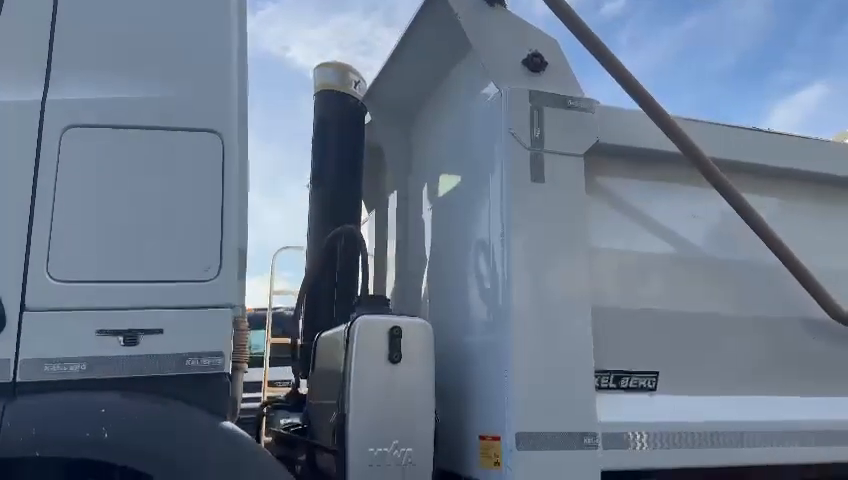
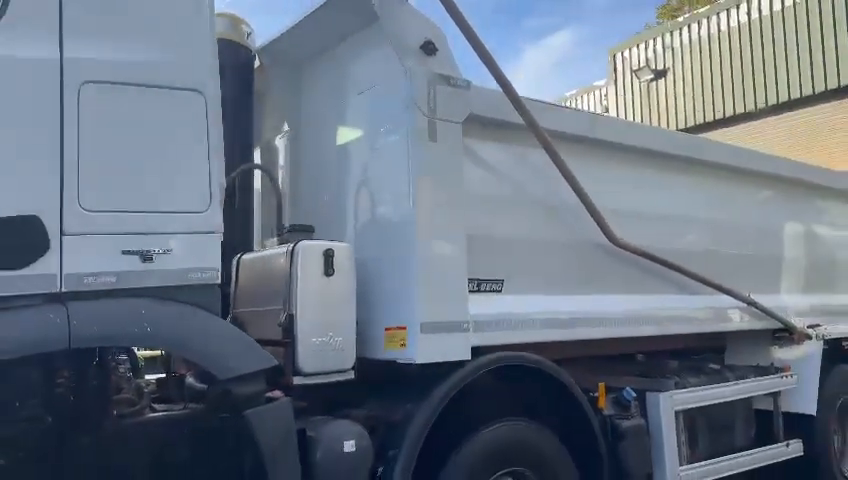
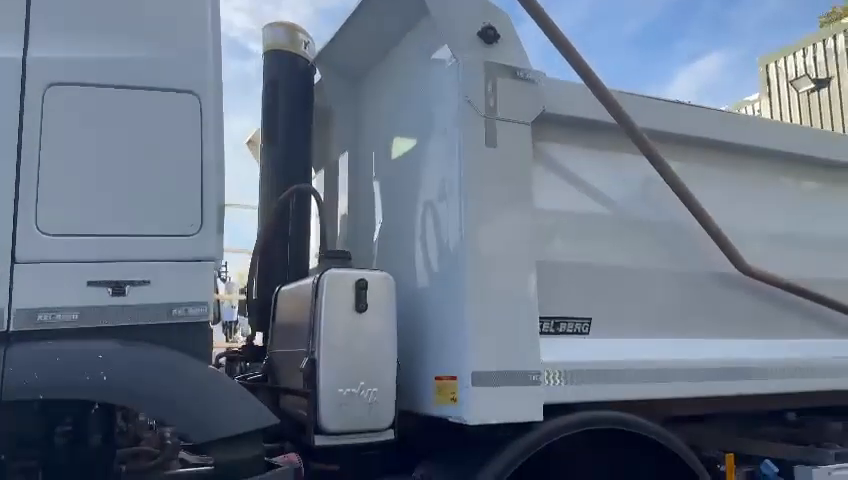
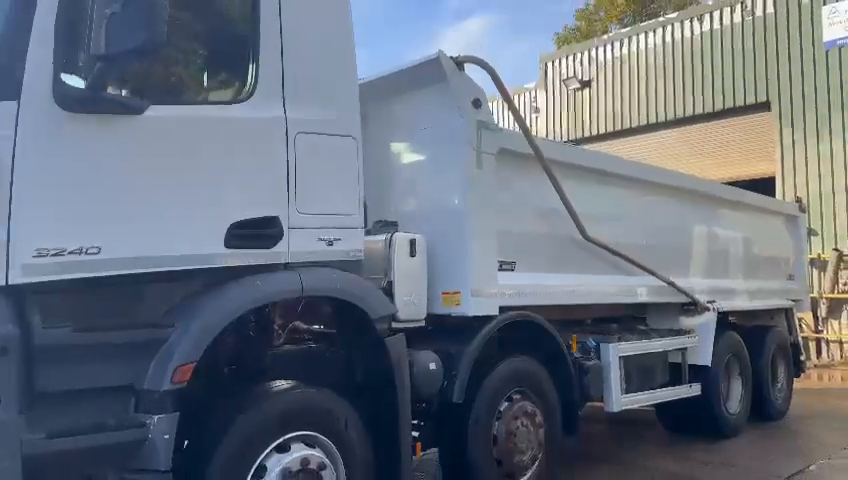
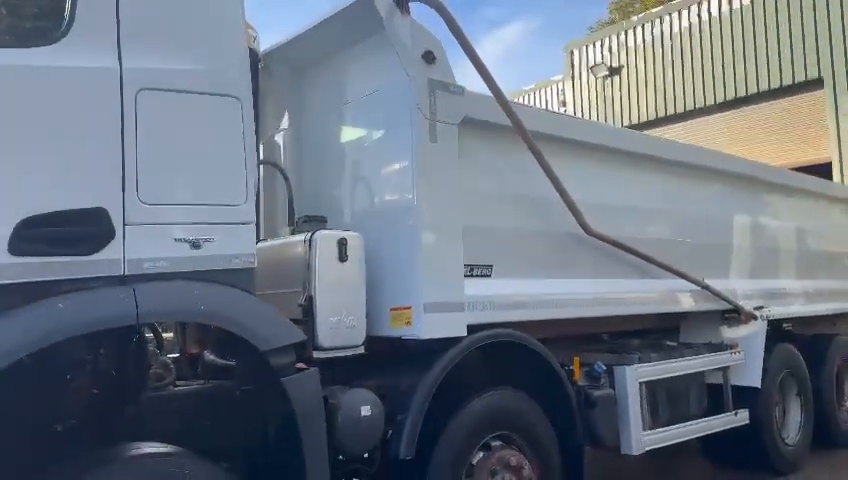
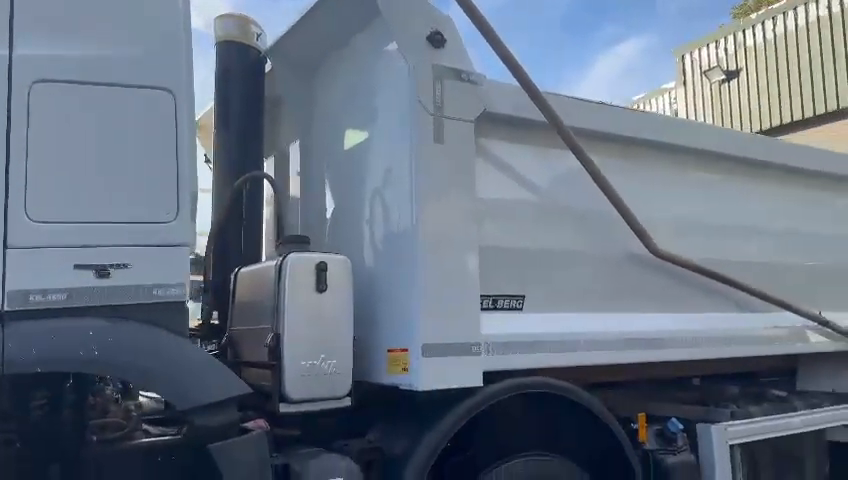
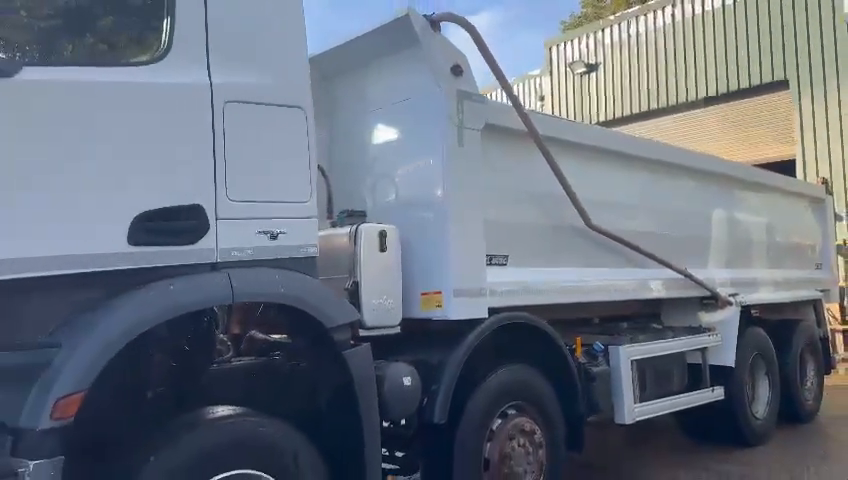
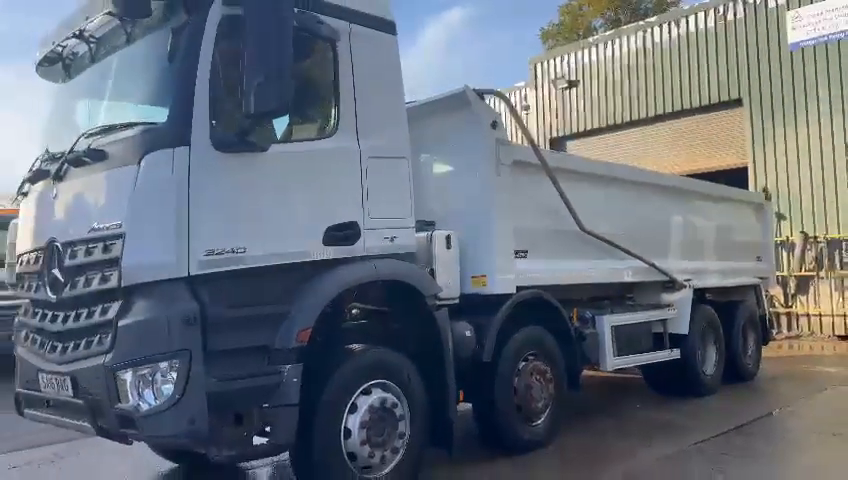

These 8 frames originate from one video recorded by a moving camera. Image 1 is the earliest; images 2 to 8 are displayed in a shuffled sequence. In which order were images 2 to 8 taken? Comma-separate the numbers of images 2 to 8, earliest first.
3, 6, 2, 5, 7, 4, 8
